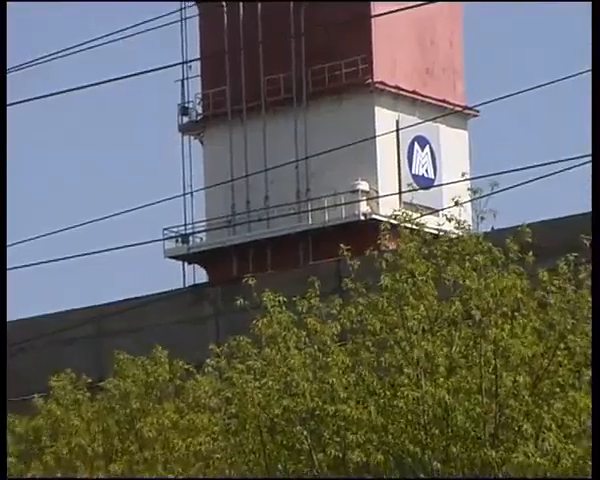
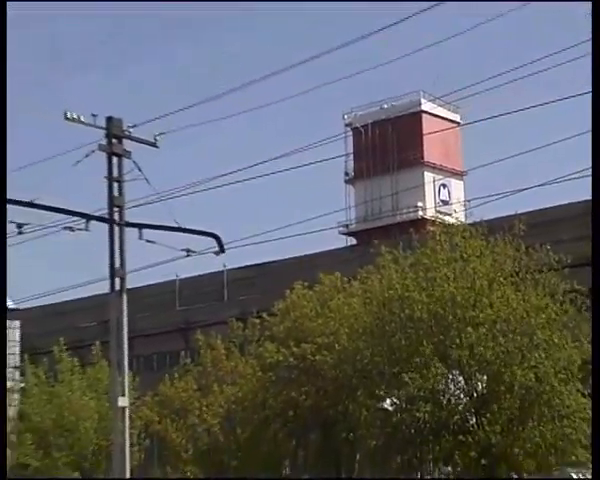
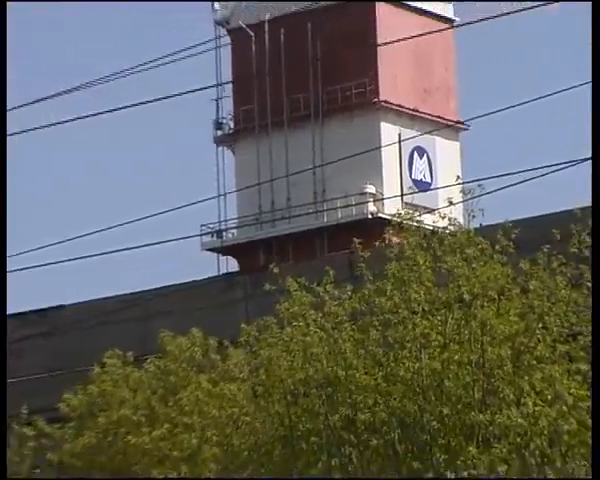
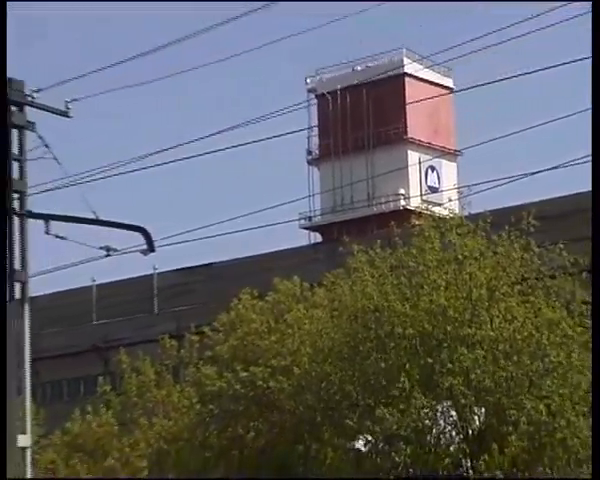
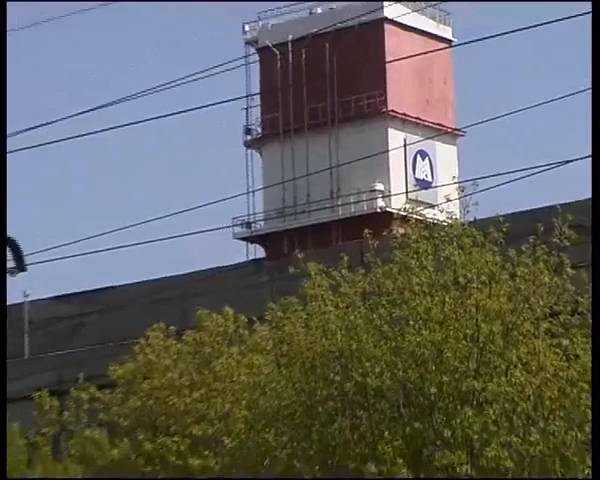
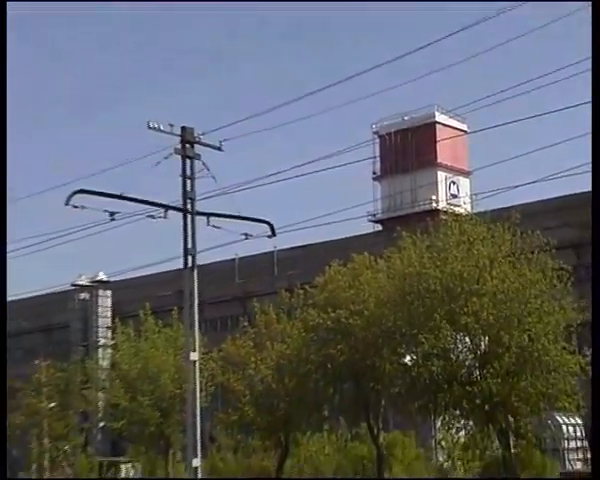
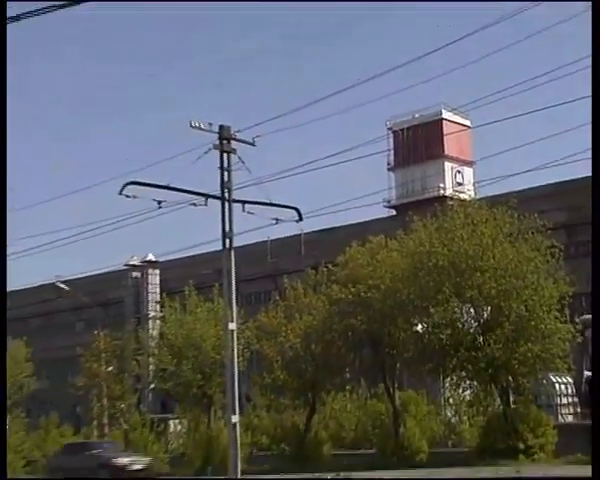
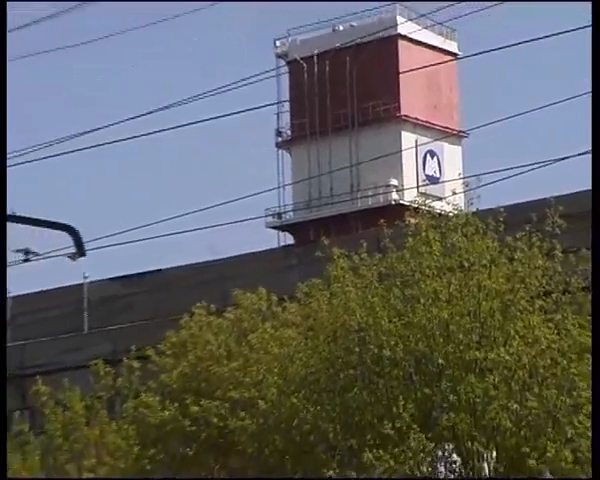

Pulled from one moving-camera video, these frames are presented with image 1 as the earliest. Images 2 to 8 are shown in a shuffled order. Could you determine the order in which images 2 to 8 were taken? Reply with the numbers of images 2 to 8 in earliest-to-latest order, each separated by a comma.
3, 5, 8, 4, 2, 6, 7
